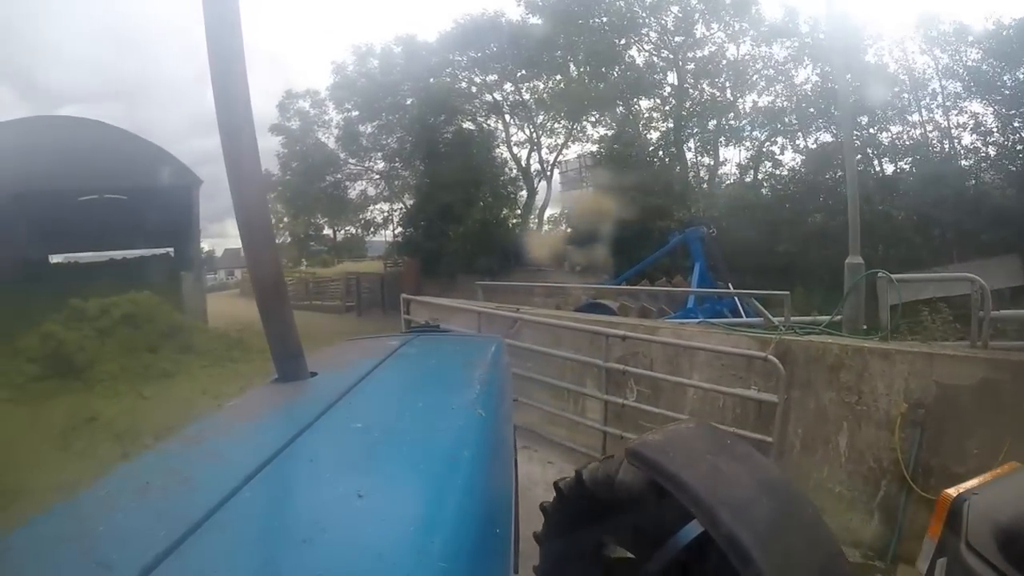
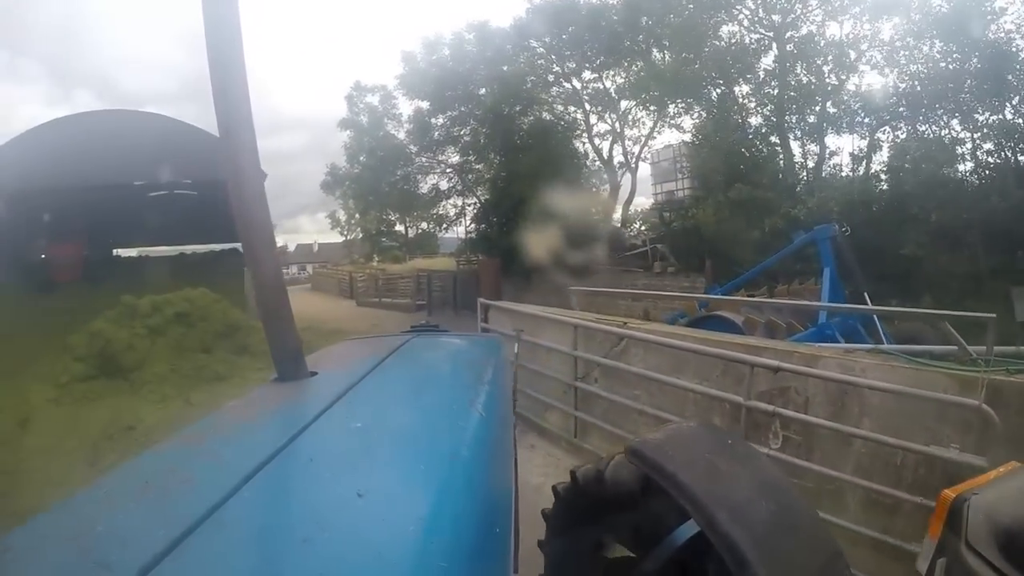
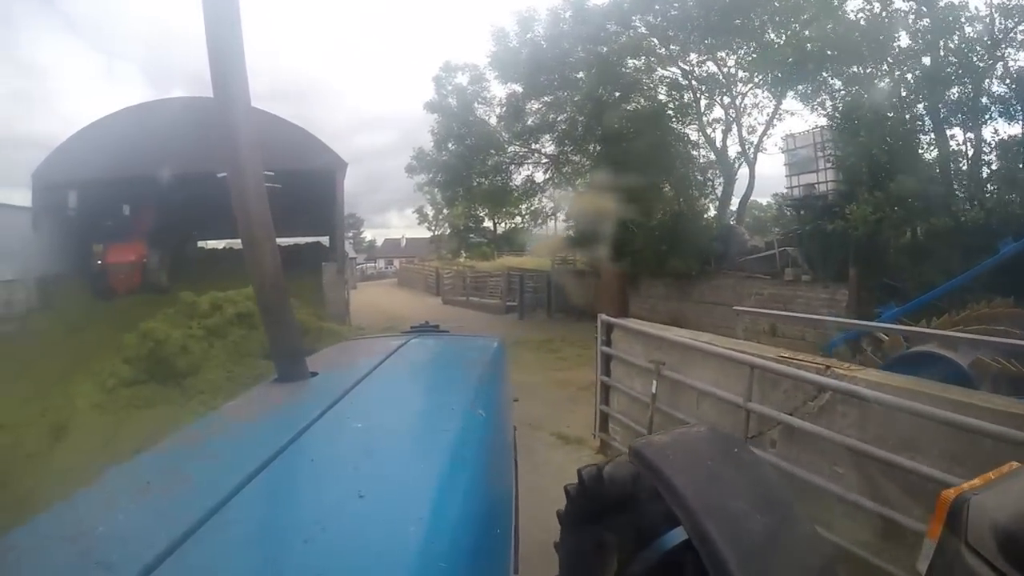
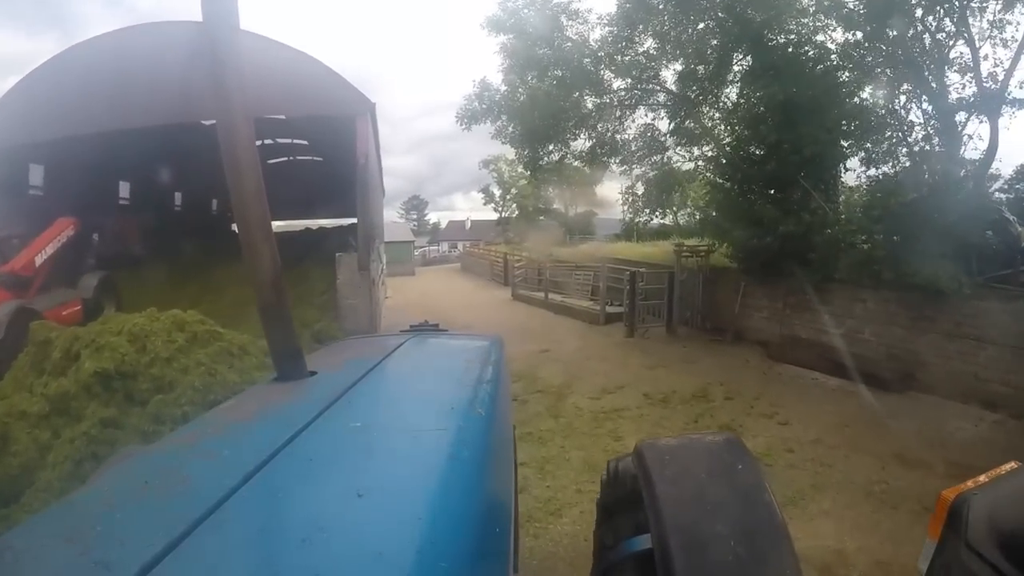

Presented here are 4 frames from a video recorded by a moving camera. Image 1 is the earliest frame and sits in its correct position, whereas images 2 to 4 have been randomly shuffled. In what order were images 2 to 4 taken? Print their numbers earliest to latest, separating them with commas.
2, 3, 4
